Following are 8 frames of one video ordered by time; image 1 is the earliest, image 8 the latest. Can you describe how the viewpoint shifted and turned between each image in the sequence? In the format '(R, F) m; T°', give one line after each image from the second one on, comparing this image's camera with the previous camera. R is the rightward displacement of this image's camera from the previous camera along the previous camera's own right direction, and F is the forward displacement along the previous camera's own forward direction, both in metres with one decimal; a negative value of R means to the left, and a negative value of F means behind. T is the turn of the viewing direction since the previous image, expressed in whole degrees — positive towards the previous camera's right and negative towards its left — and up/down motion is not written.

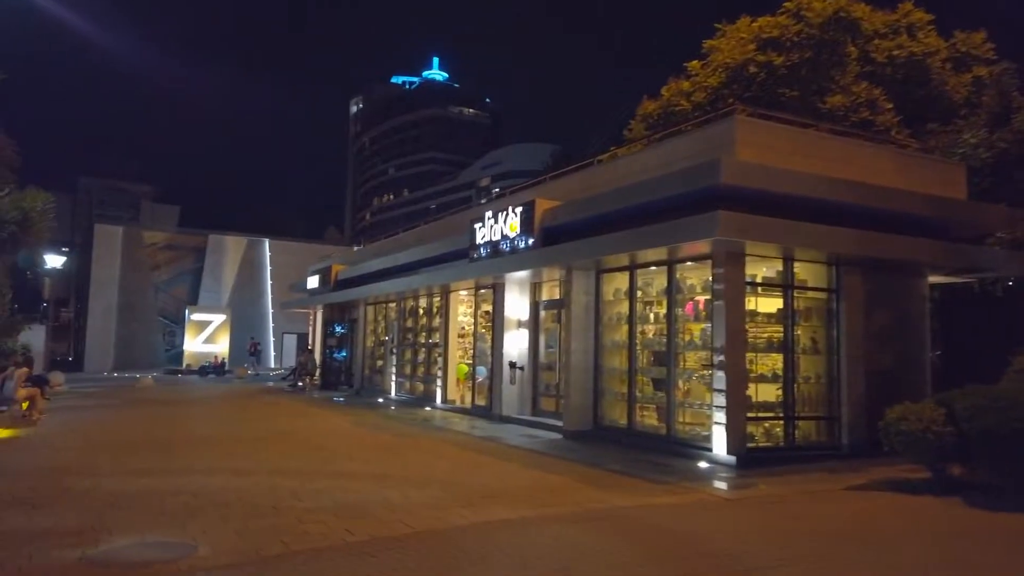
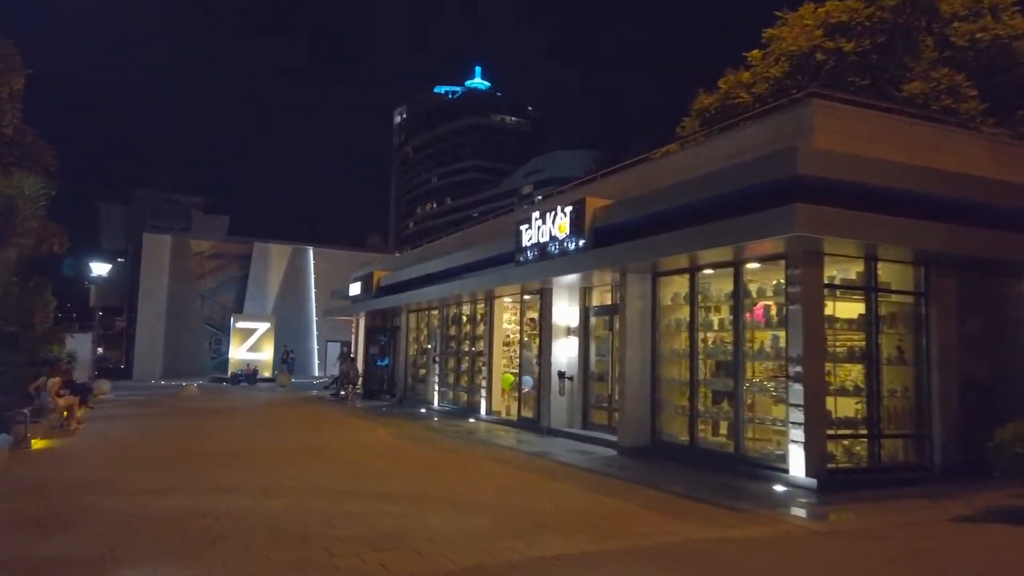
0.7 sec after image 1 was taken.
(-0.1, +0.9) m; -3°
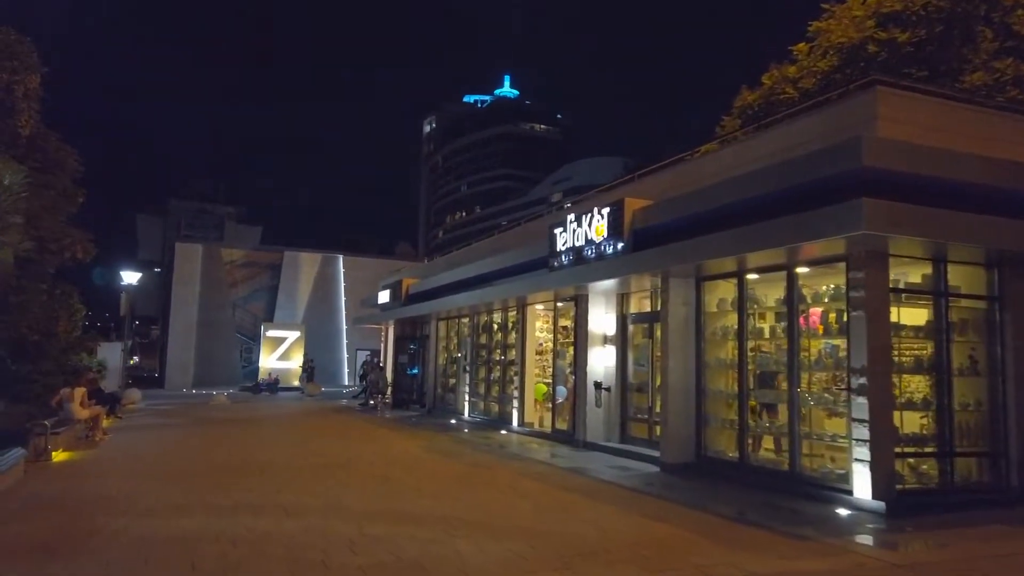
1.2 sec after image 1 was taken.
(-0.1, +0.7) m; -2°
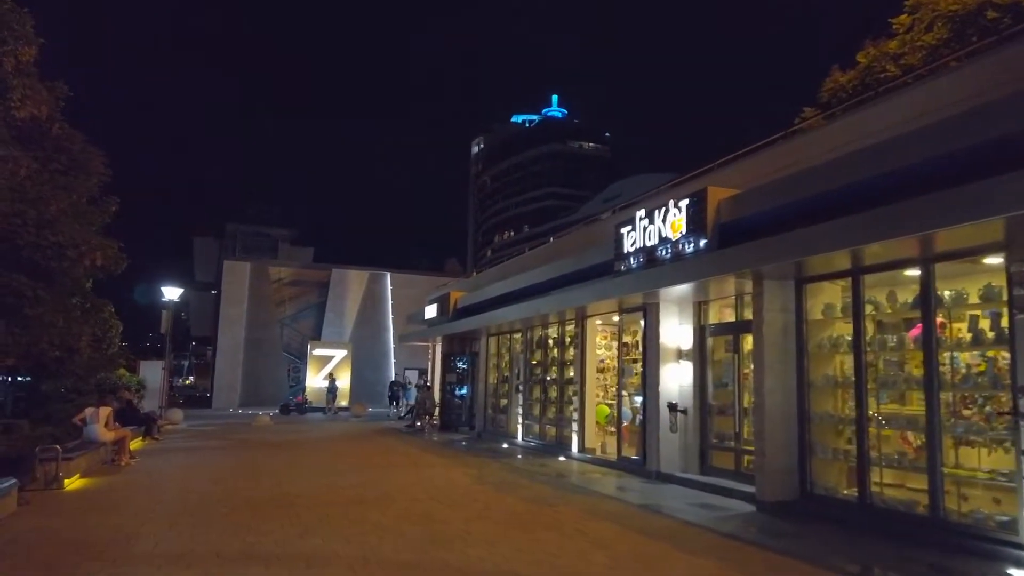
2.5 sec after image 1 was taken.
(-0.2, +1.7) m; -4°
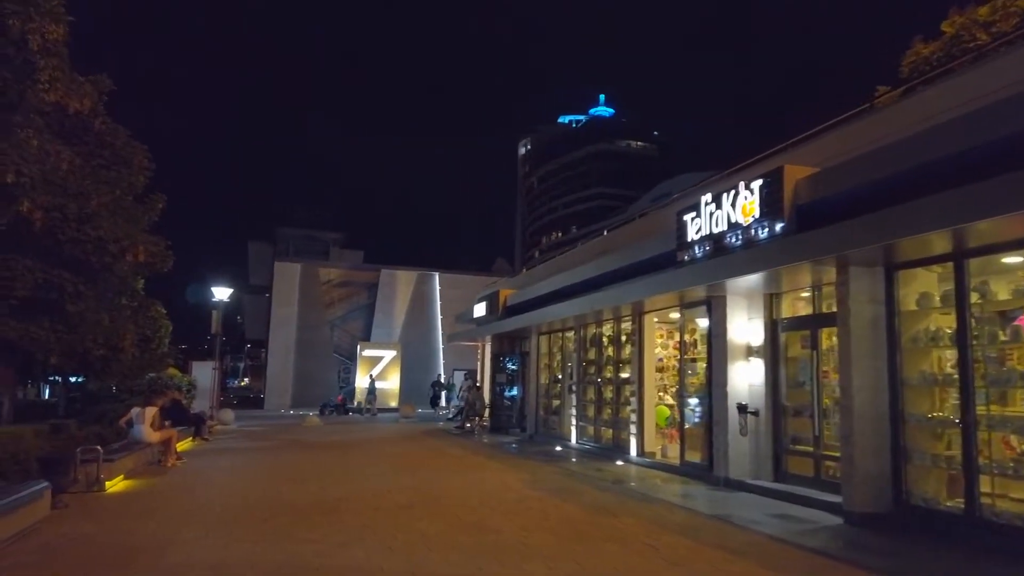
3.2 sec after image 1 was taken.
(-0.1, +0.8) m; -4°
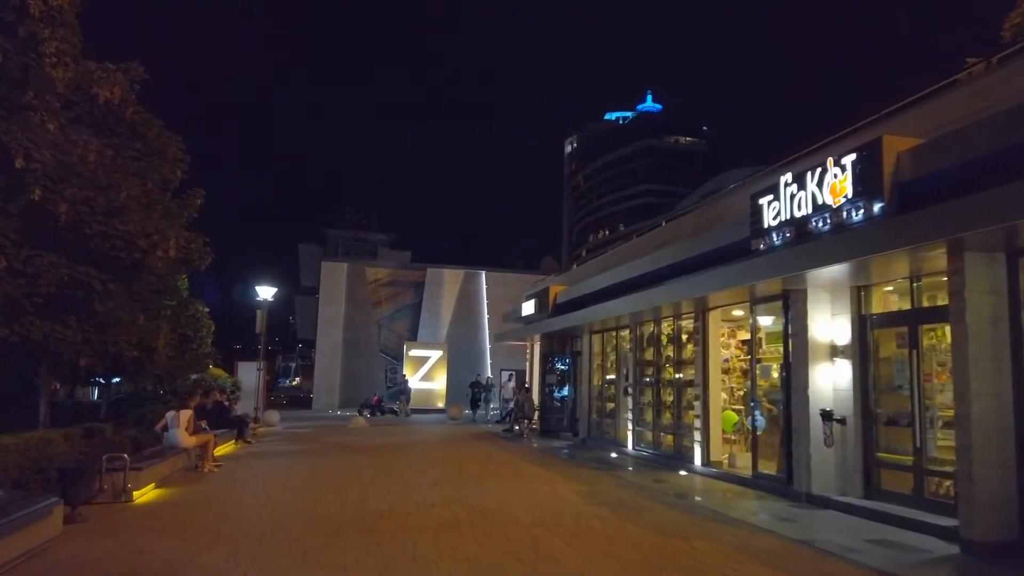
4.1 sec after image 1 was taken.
(-0.1, +1.0) m; -4°
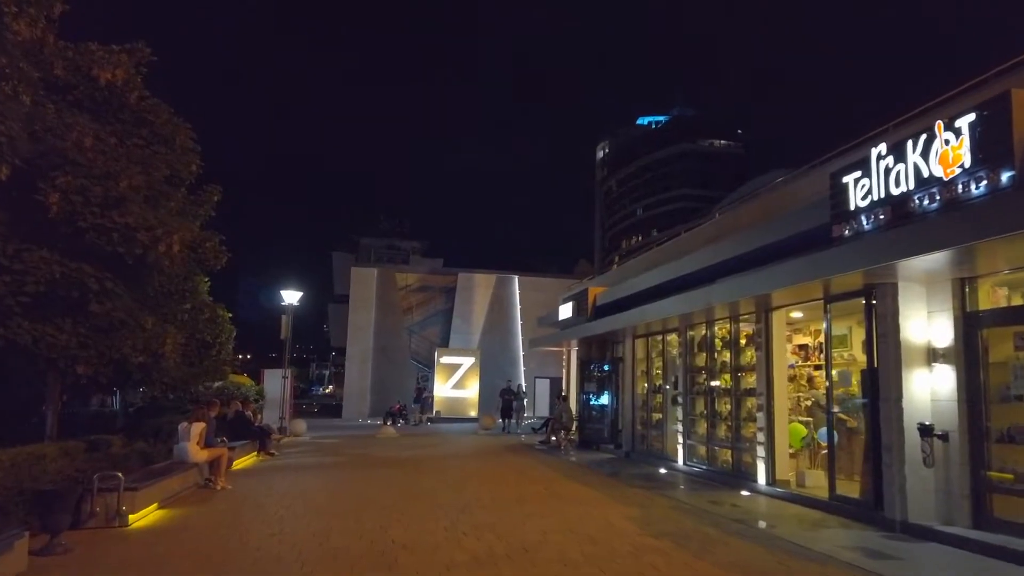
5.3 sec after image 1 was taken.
(-0.1, +1.3) m; -2°
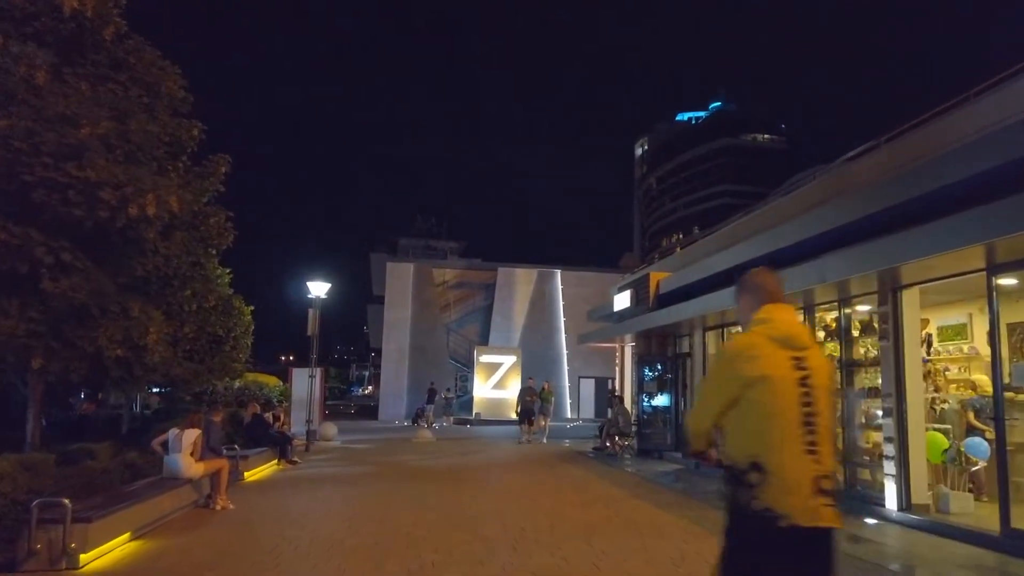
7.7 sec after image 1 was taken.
(-0.3, +2.3) m; -3°
